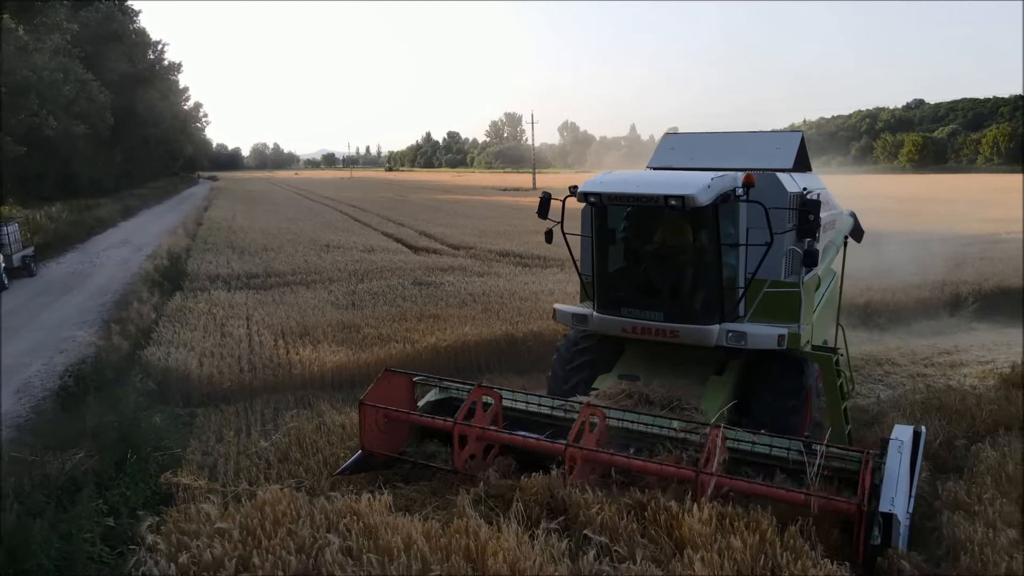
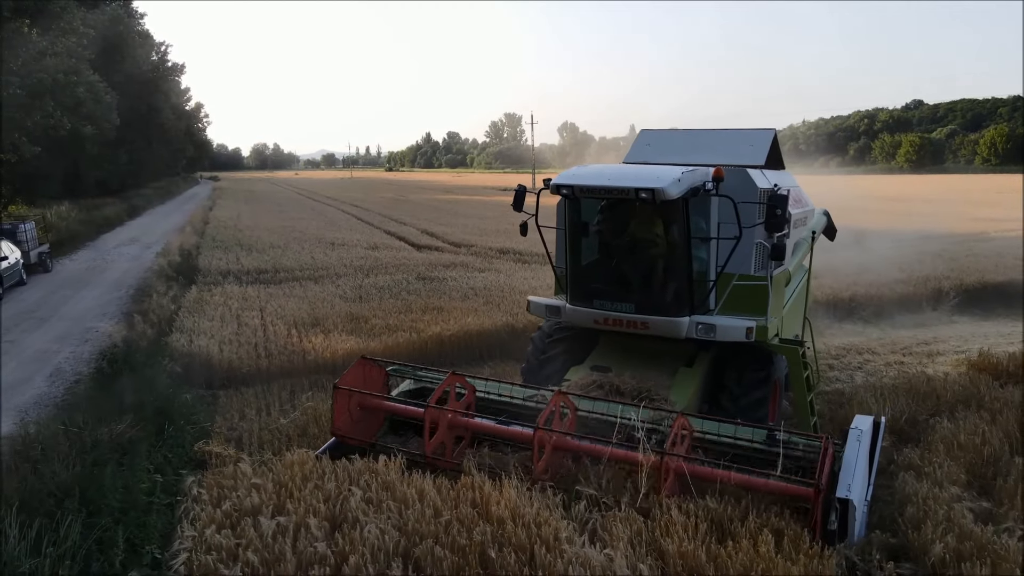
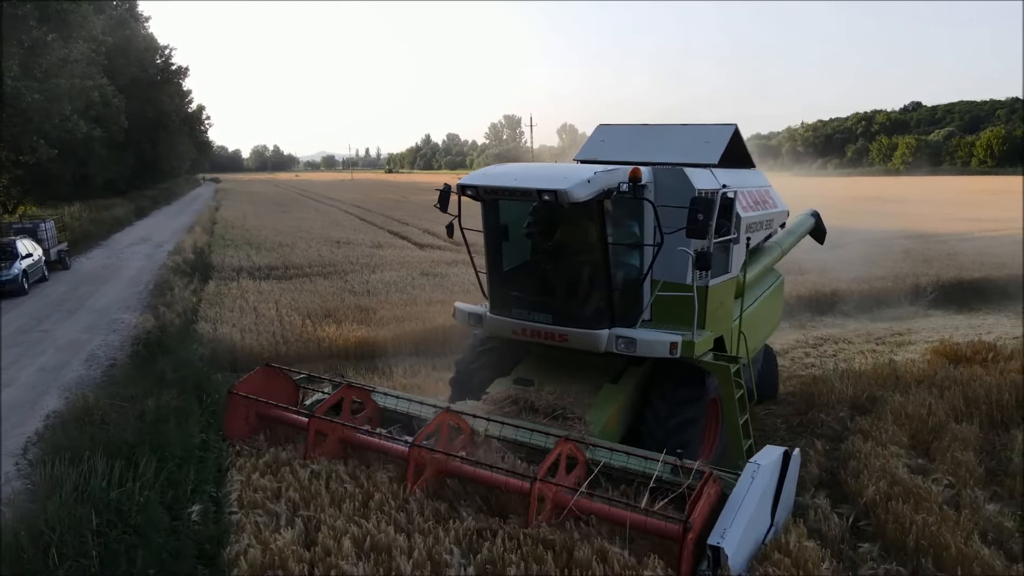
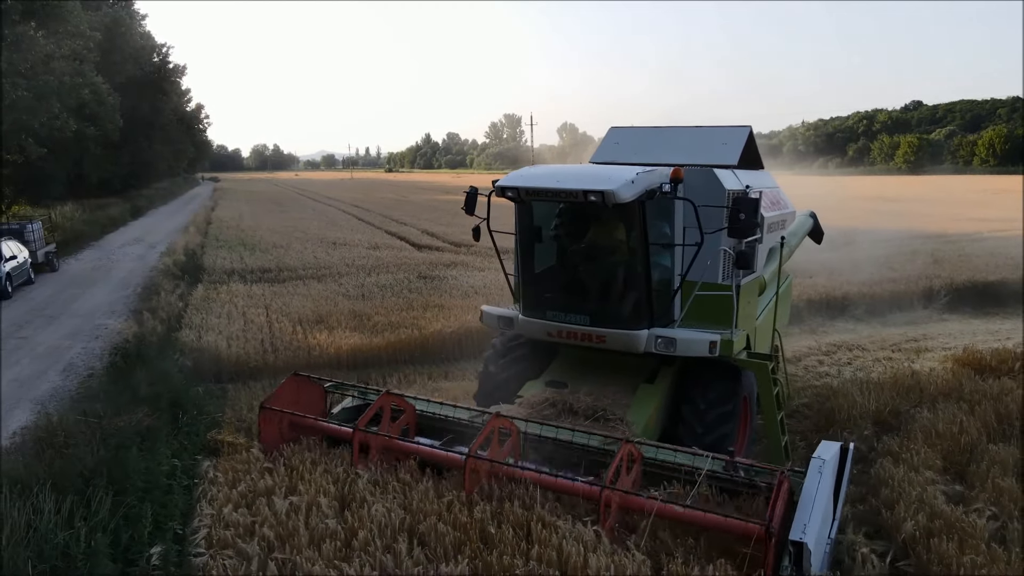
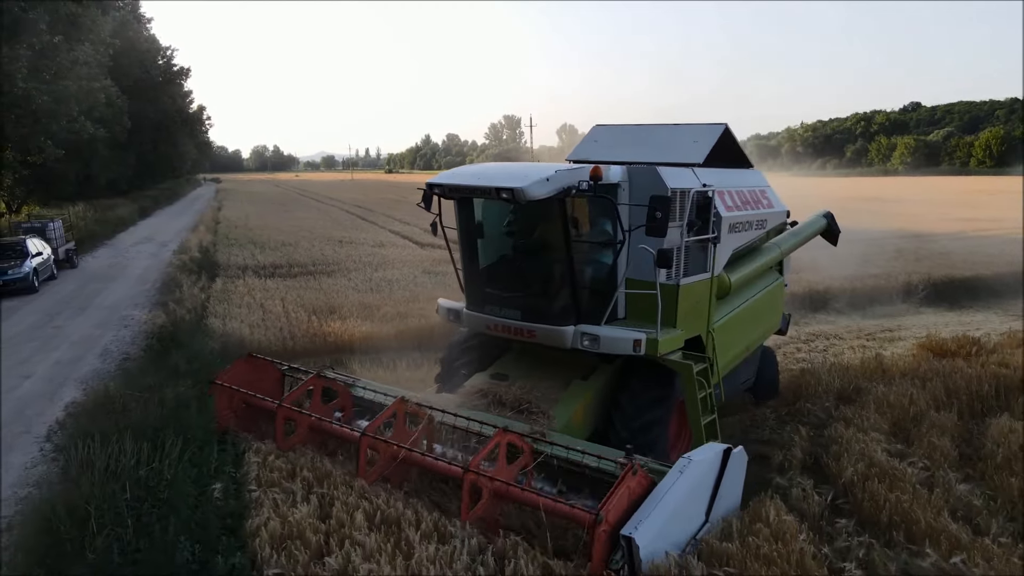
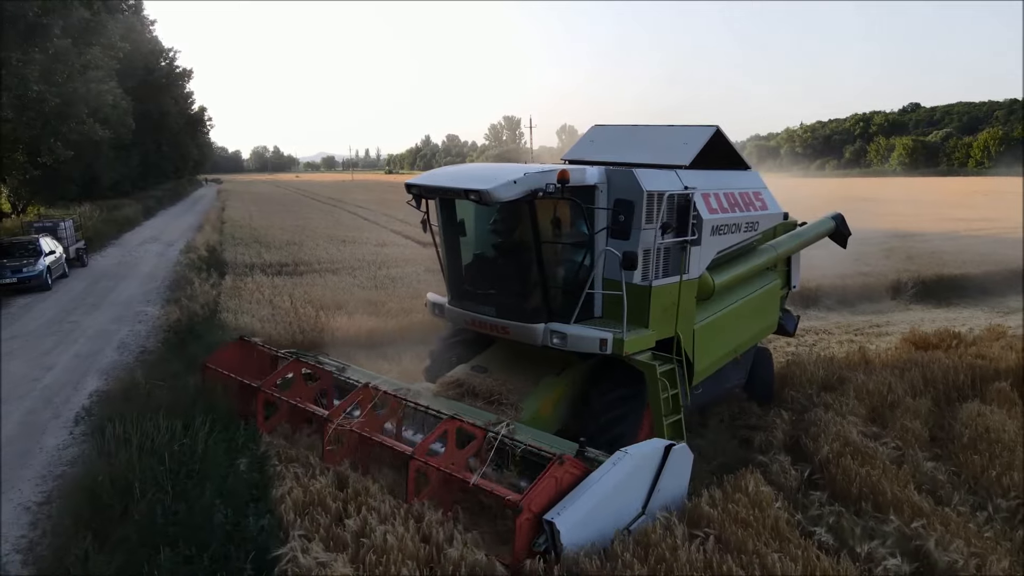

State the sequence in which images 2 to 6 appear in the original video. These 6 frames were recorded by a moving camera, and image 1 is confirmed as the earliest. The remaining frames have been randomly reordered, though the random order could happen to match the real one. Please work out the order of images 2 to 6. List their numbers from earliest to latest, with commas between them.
2, 4, 3, 5, 6
